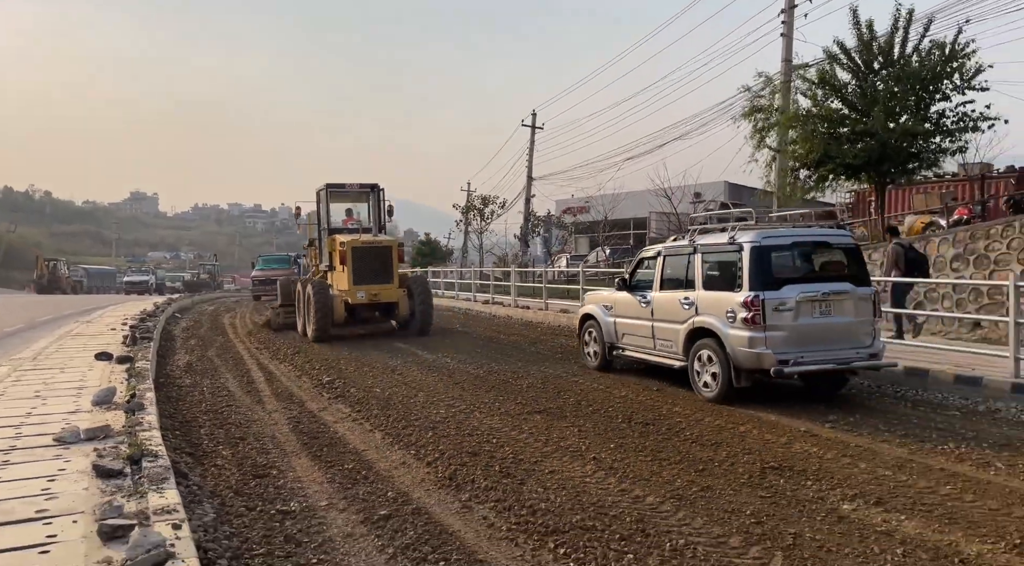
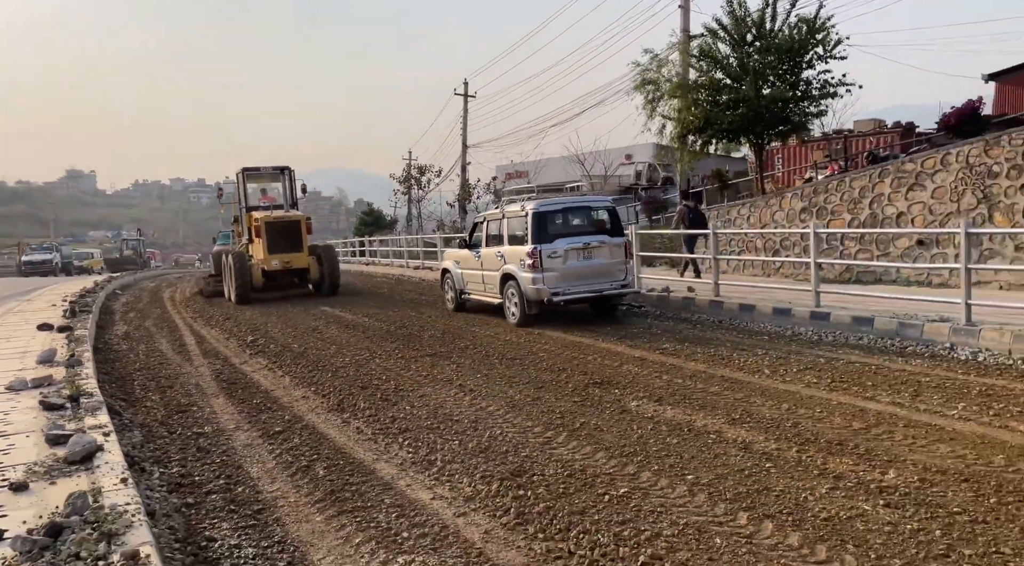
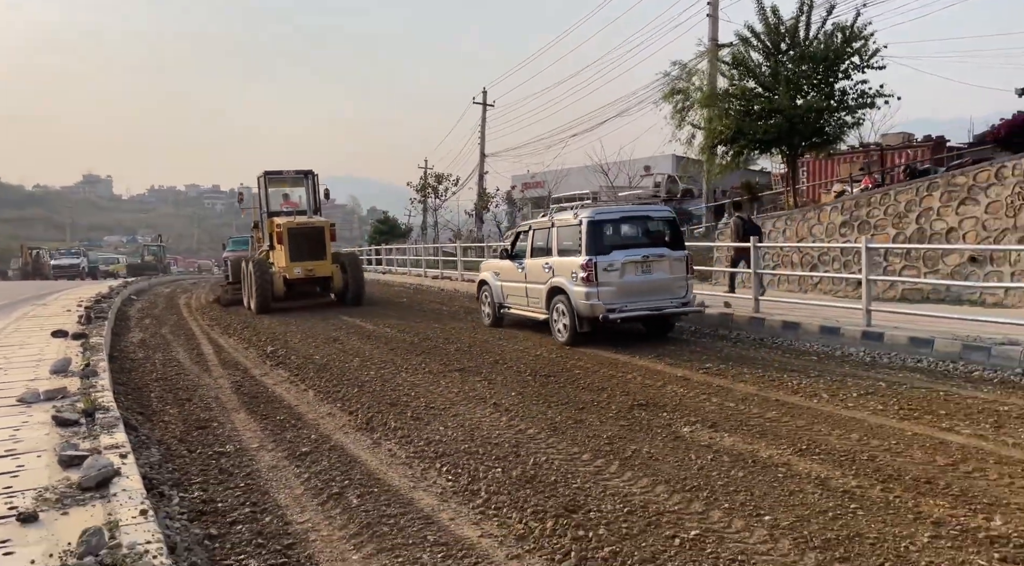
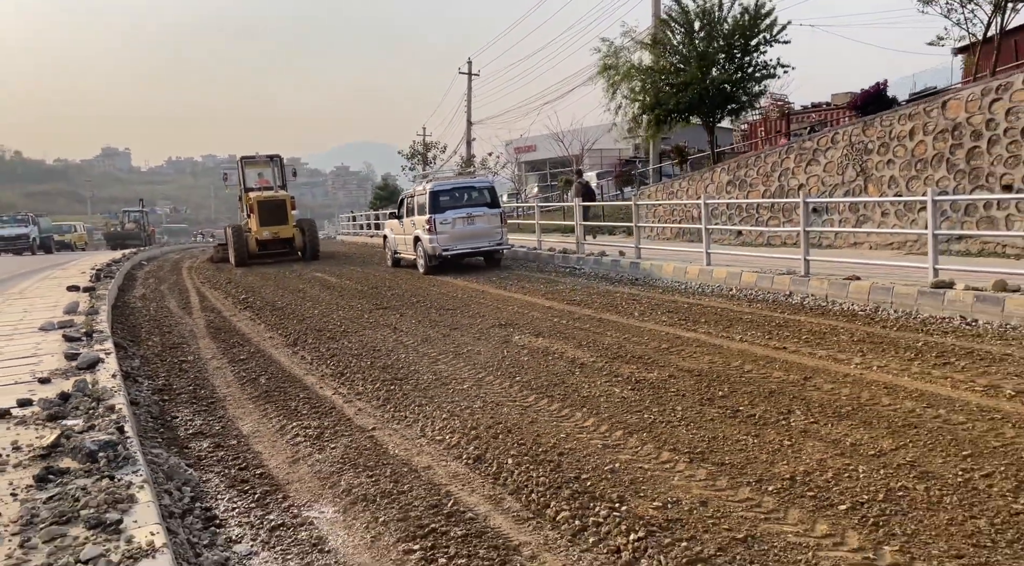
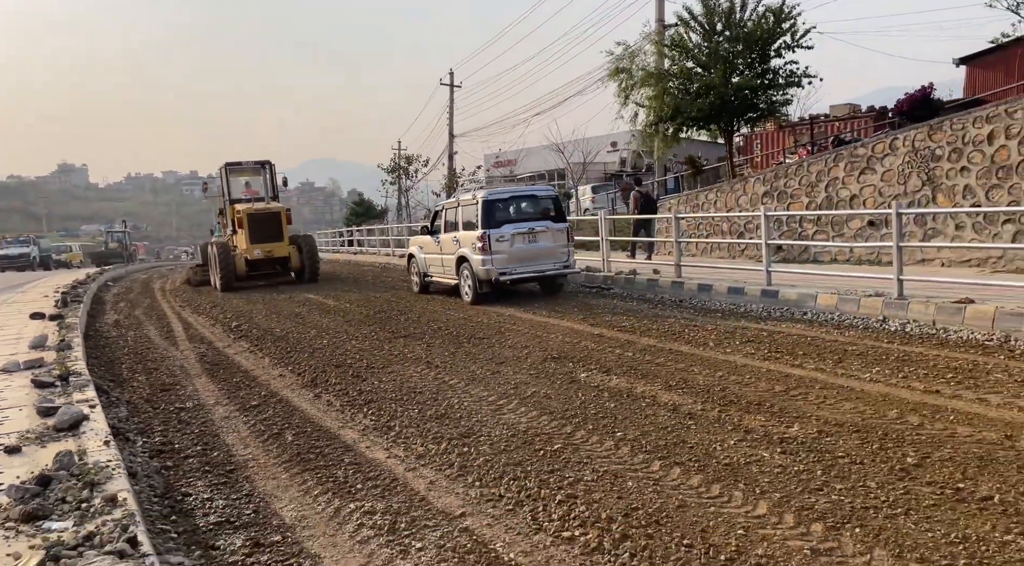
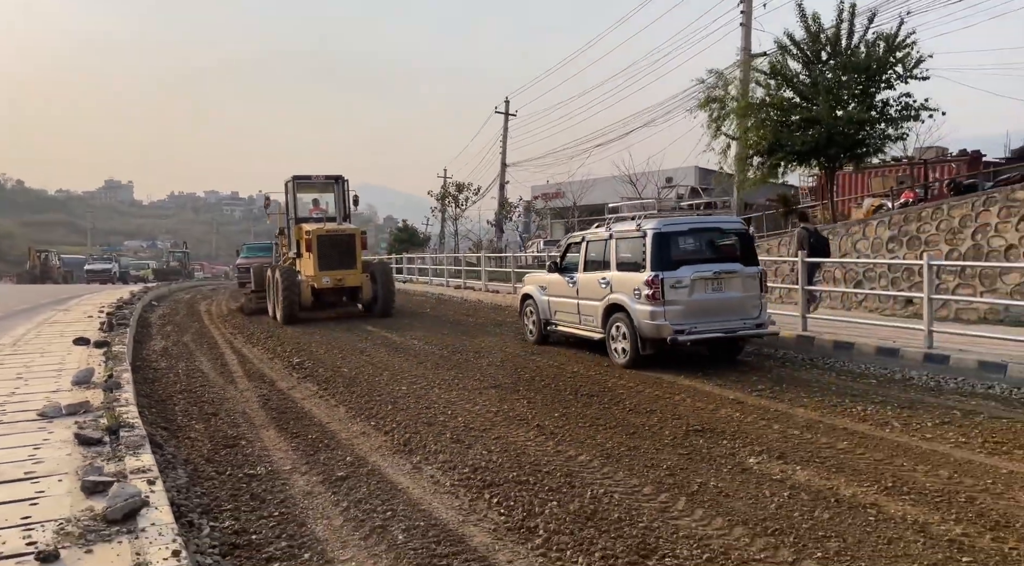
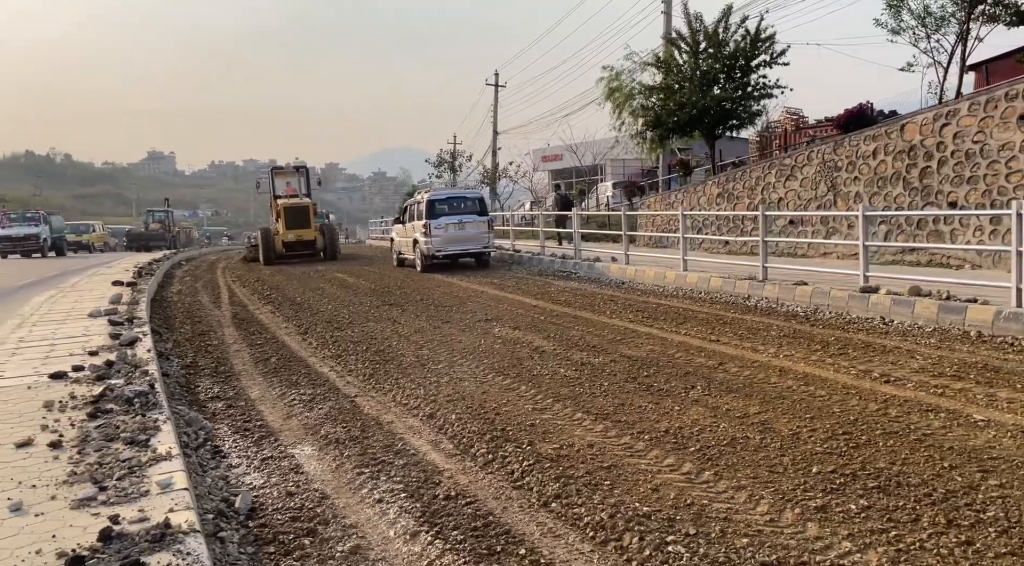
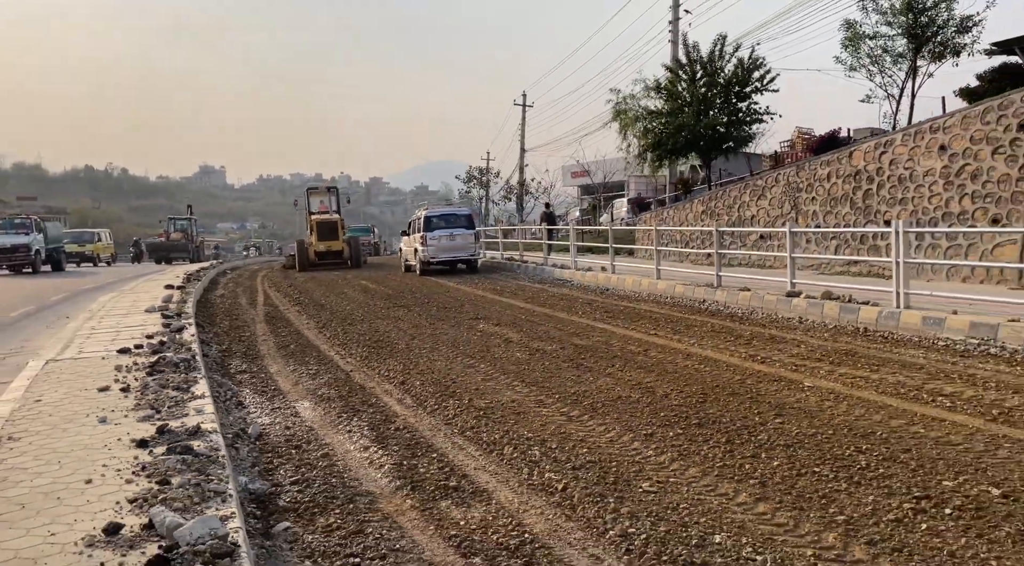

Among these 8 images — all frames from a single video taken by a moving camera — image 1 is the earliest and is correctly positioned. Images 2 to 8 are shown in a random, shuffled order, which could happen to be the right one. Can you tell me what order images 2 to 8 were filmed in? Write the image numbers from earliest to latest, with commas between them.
6, 3, 2, 5, 4, 7, 8
